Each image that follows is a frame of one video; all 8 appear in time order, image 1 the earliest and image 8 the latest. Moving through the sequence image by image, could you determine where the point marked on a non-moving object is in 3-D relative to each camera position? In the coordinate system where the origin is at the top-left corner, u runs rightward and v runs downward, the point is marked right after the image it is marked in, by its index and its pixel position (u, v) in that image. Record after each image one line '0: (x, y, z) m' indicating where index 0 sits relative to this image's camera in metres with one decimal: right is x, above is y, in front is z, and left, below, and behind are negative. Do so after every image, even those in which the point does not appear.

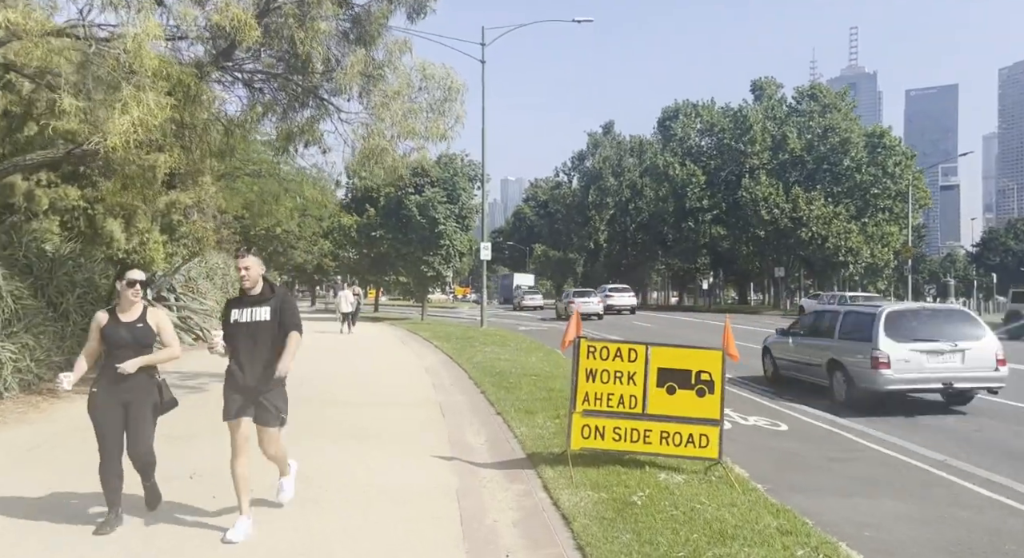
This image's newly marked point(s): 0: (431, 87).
0: (-1.1, +2.5, +9.9) m
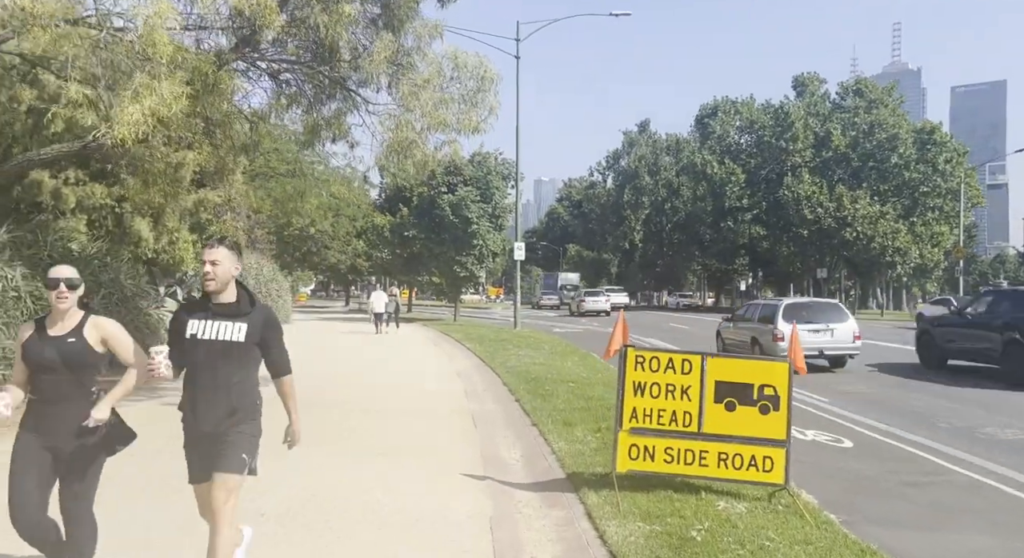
0: (-0.6, +2.5, +9.4) m
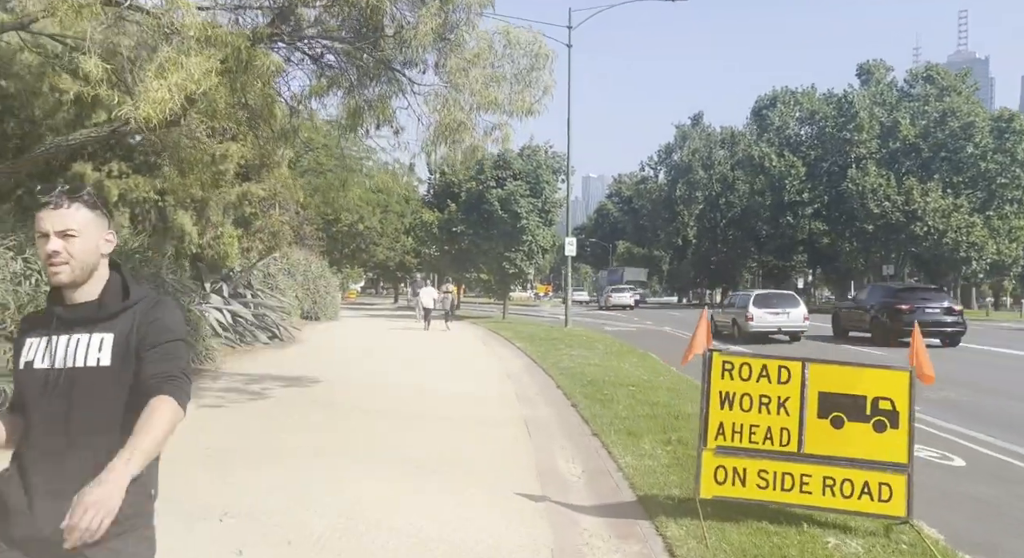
0: (0.0, +2.6, +8.7) m
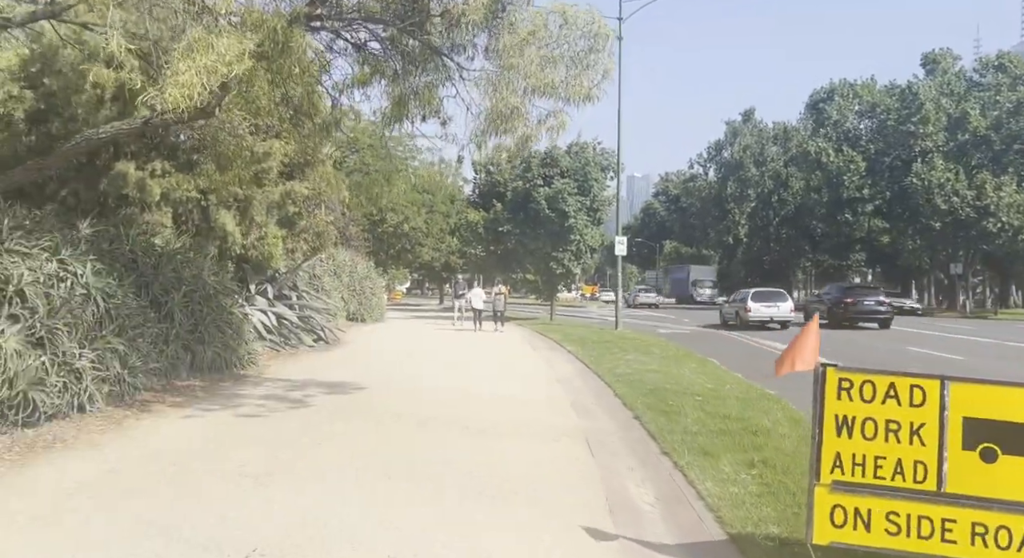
0: (+0.6, +2.6, +8.0) m
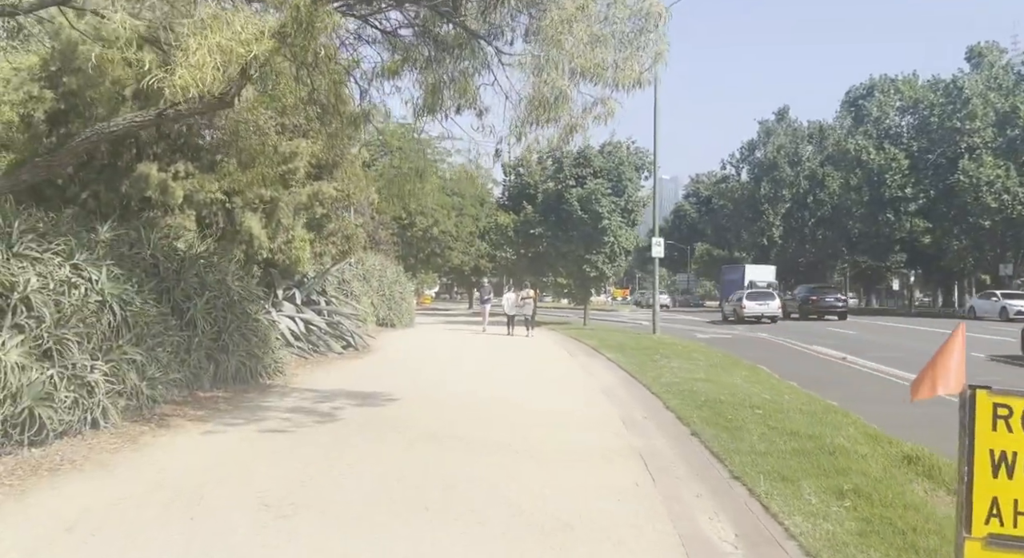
0: (+1.1, +2.6, +7.3) m
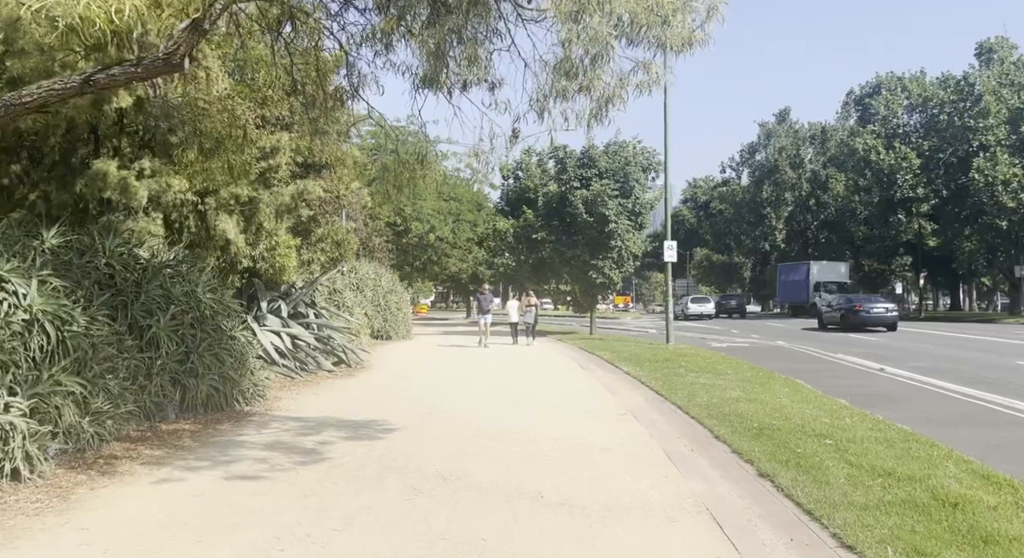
0: (+1.2, +2.5, +6.0) m
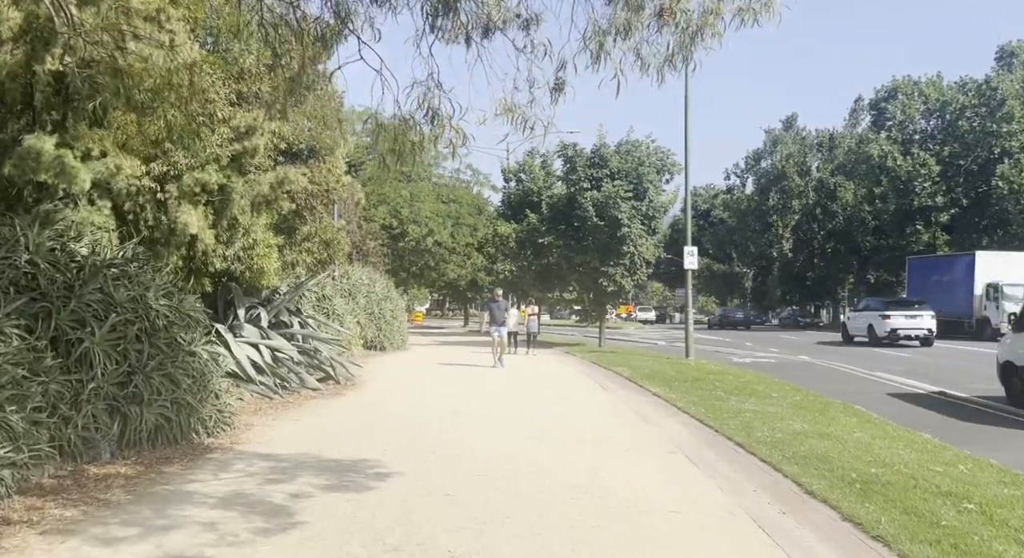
0: (+1.5, +2.5, +4.3) m
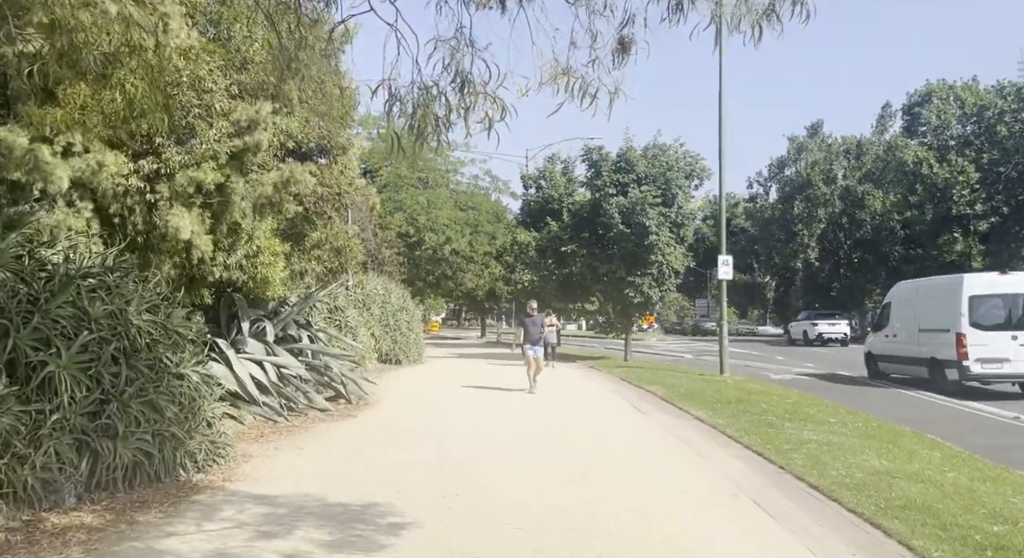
0: (+1.8, +2.4, +3.2) m
